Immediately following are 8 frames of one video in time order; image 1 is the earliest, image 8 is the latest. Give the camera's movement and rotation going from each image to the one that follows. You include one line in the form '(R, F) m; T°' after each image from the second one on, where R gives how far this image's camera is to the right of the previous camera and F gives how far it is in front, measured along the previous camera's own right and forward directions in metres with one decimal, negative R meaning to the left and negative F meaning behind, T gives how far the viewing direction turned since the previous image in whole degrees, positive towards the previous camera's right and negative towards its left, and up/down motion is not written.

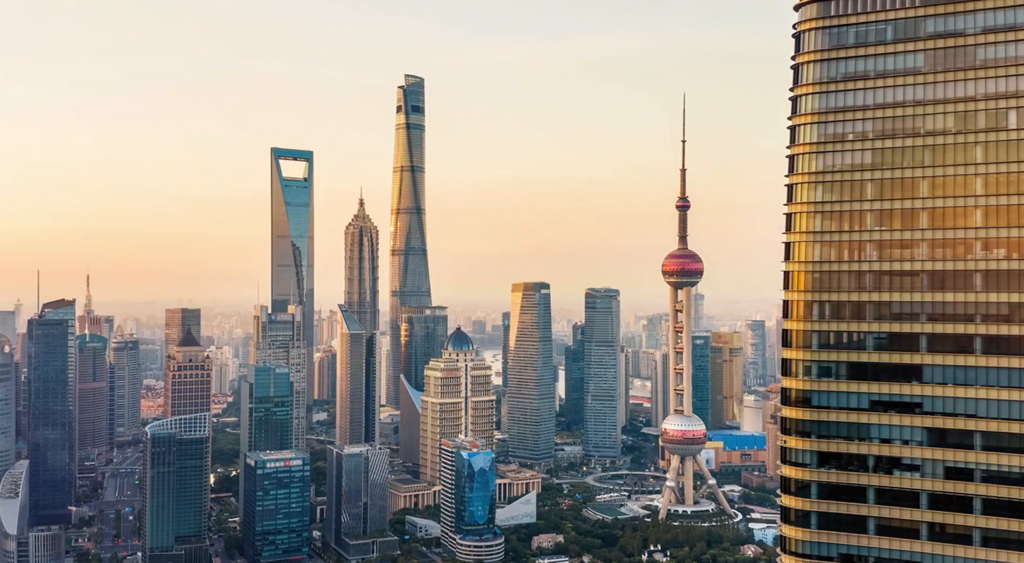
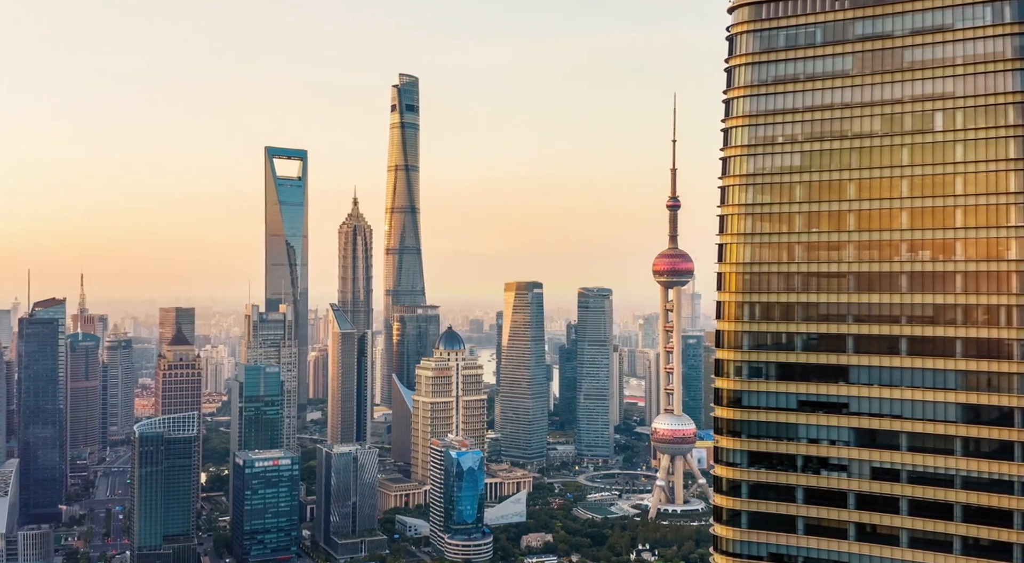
(+3.3, -0.2) m; 0°
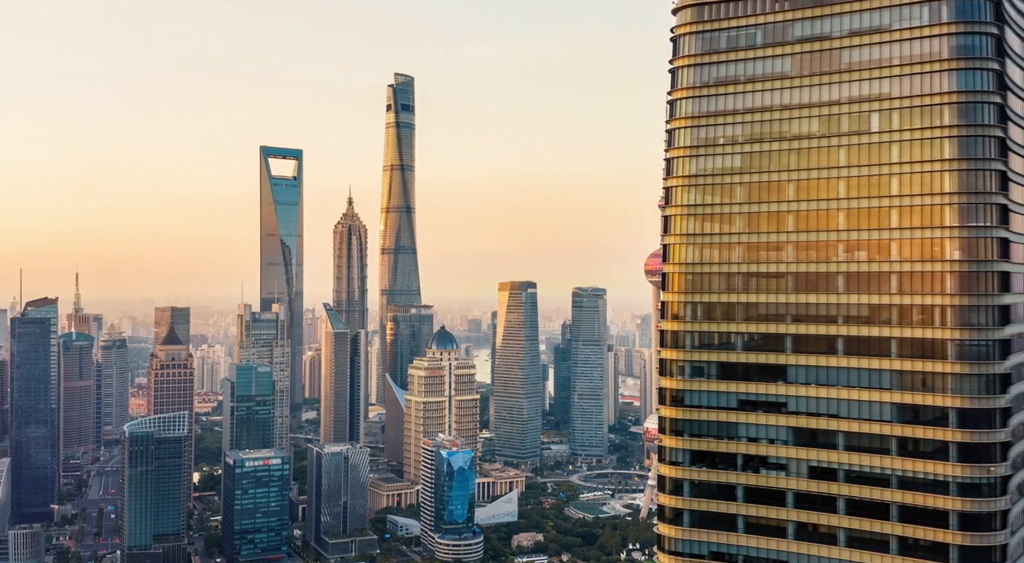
(+2.8, -0.2) m; 0°
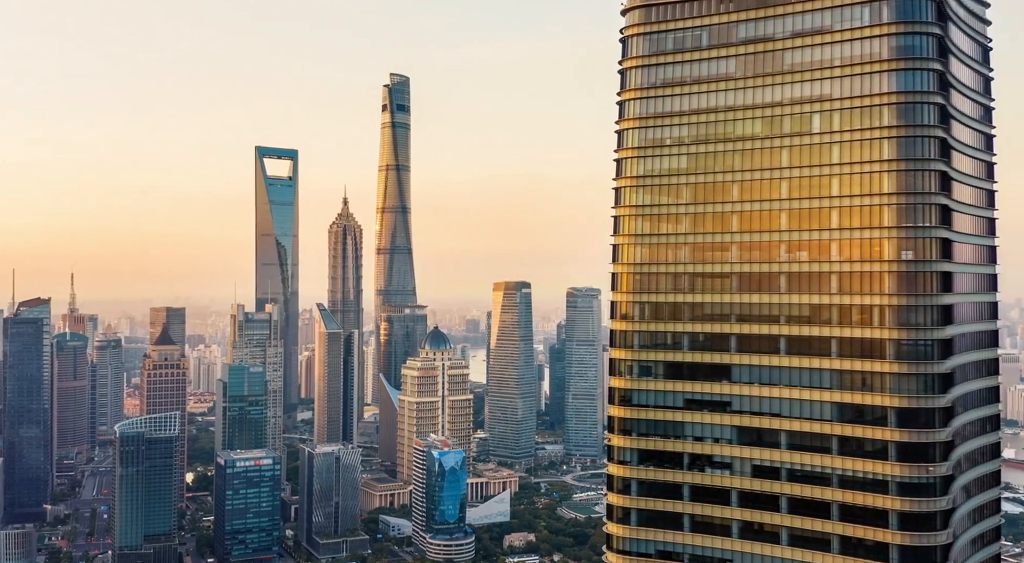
(+2.6, -0.2) m; 0°
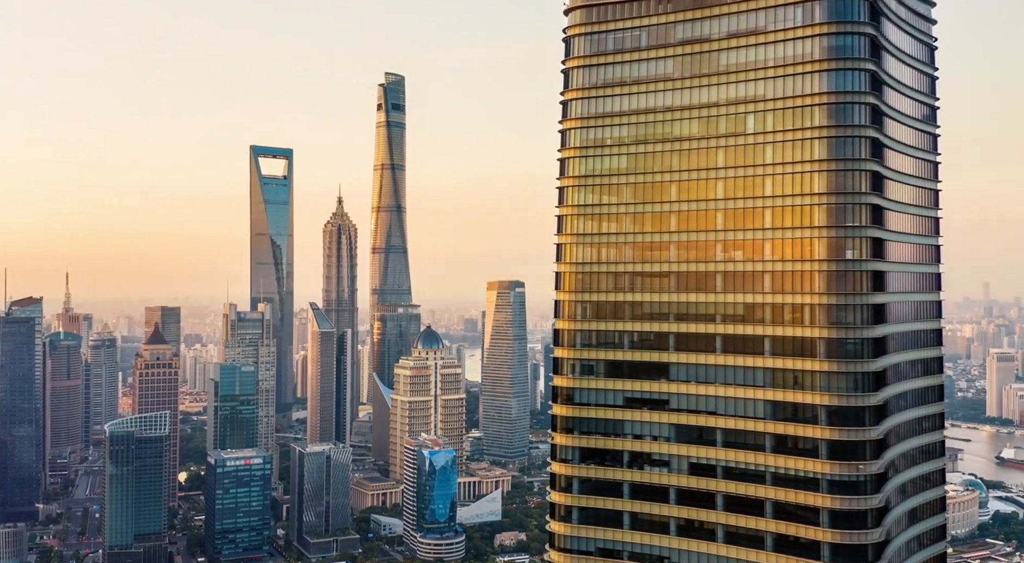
(+2.9, -0.3) m; 0°
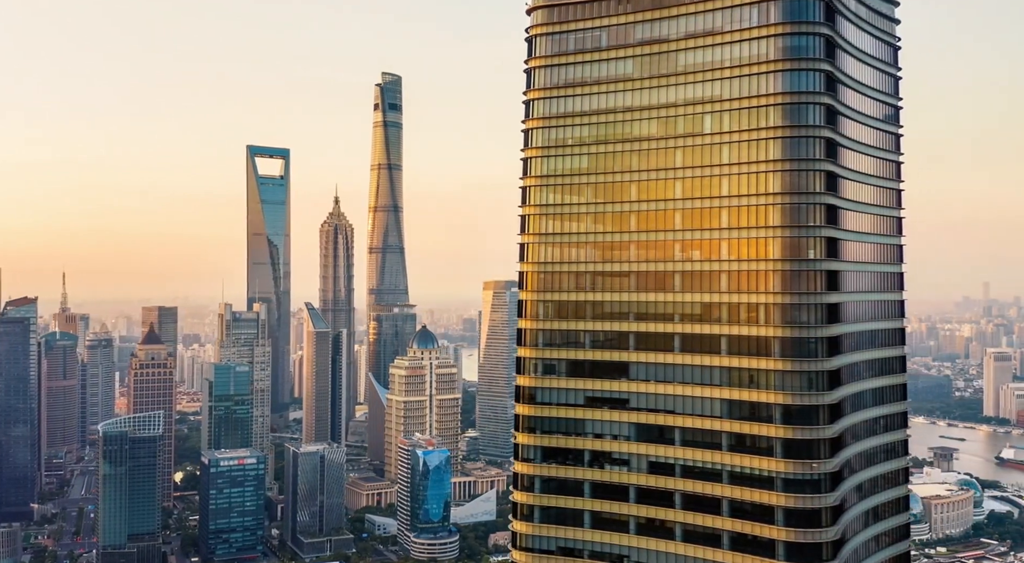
(+1.9, -0.2) m; 0°
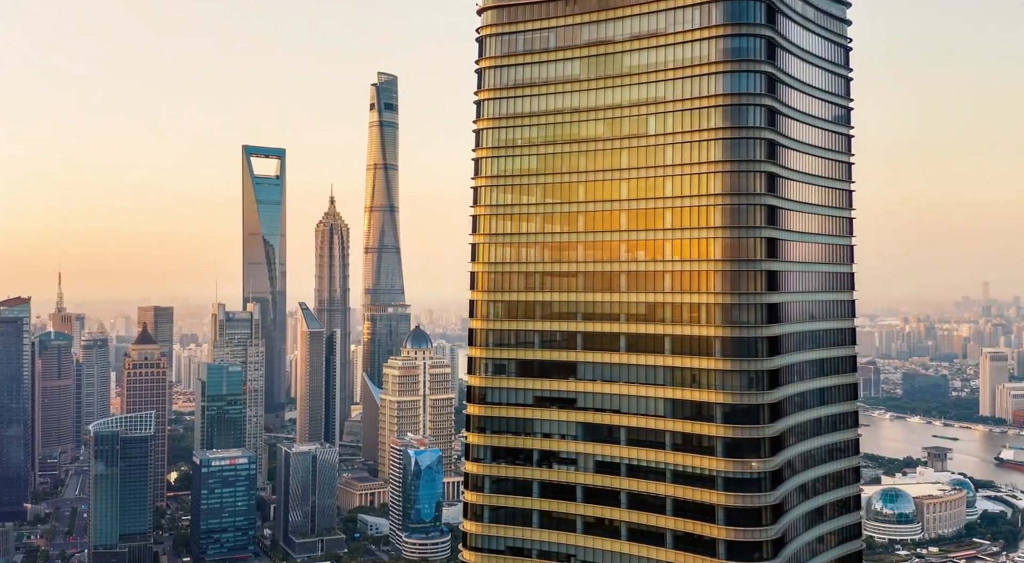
(+2.5, -0.2) m; 0°
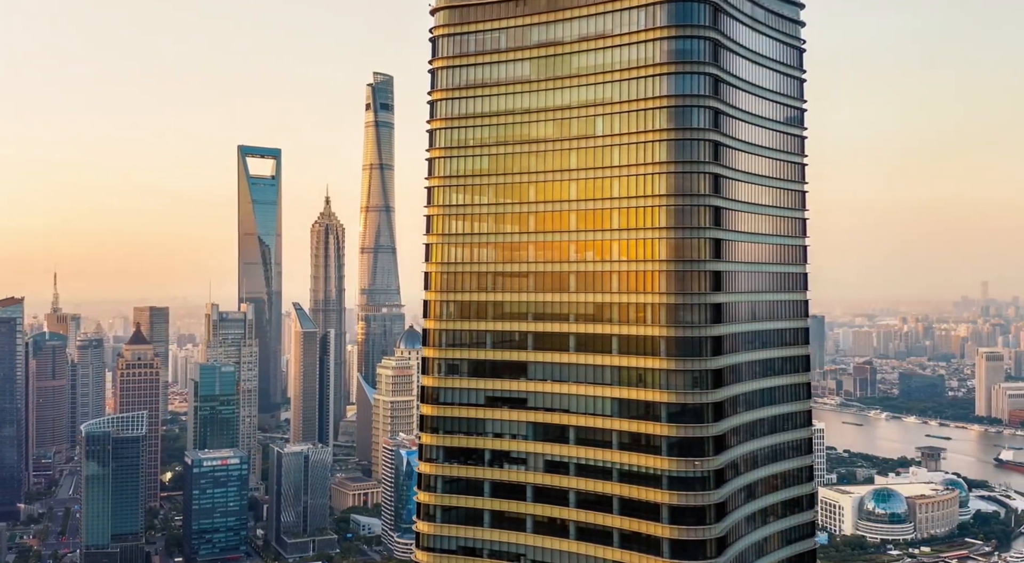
(+2.4, -0.2) m; 0°
